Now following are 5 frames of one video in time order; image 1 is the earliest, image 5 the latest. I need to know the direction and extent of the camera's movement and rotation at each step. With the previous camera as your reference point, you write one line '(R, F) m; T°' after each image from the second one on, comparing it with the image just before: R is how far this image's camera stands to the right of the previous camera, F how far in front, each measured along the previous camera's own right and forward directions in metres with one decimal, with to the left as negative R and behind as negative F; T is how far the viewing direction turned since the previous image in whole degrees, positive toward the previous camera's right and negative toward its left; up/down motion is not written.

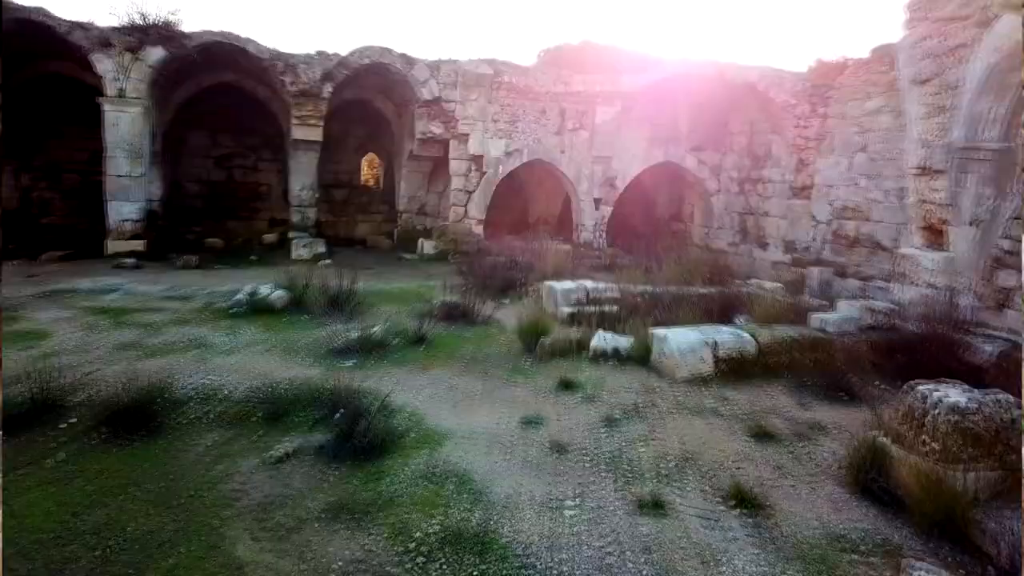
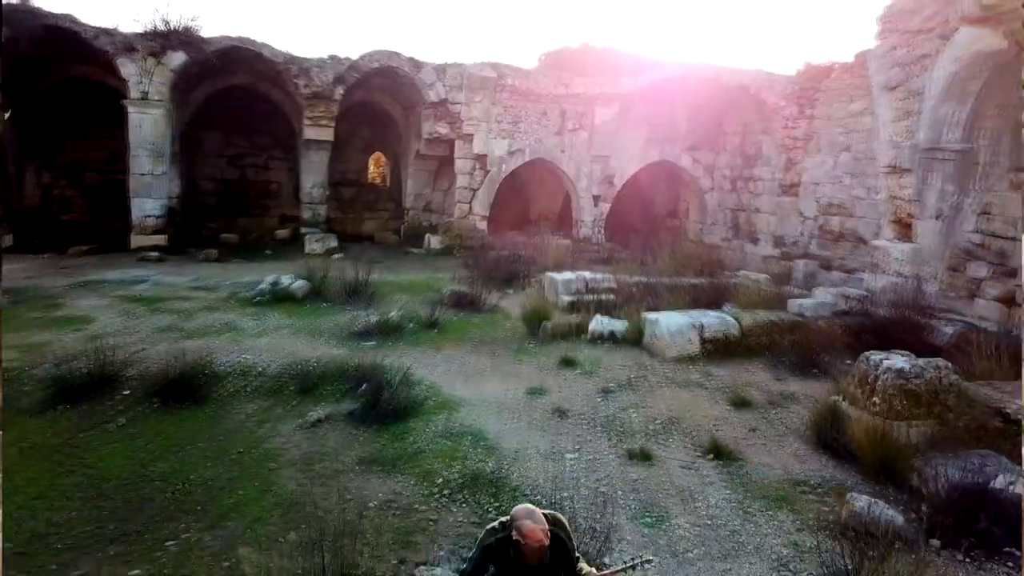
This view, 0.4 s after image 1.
(0.0, -0.4) m; 0°
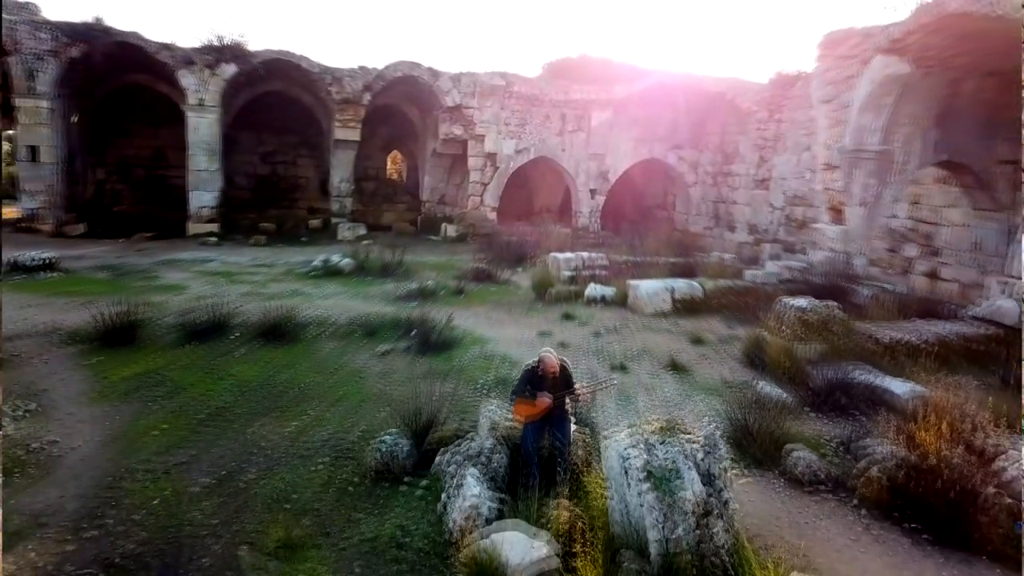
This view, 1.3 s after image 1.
(-0.1, -1.3) m; 0°
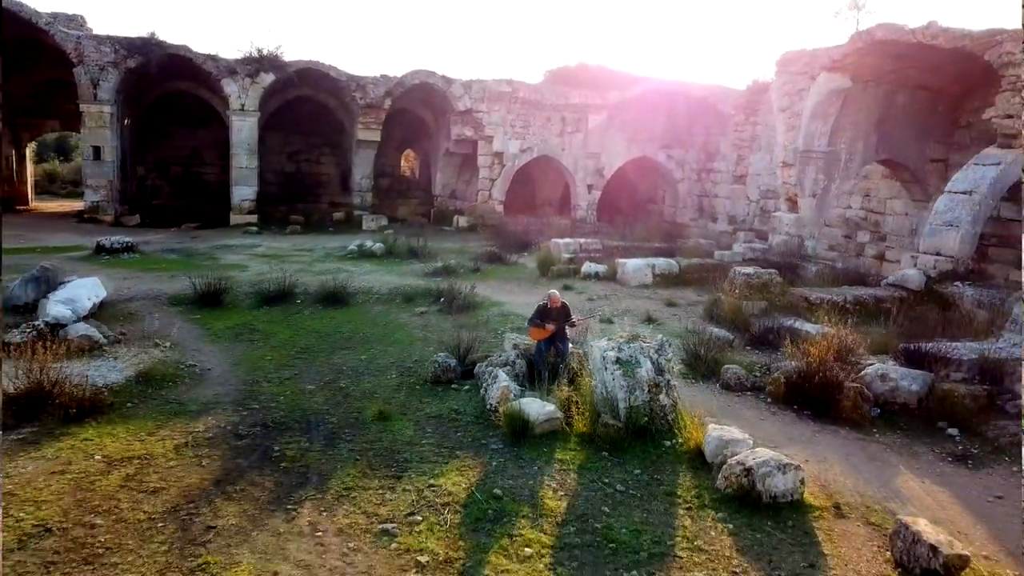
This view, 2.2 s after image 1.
(-0.1, -1.3) m; 0°
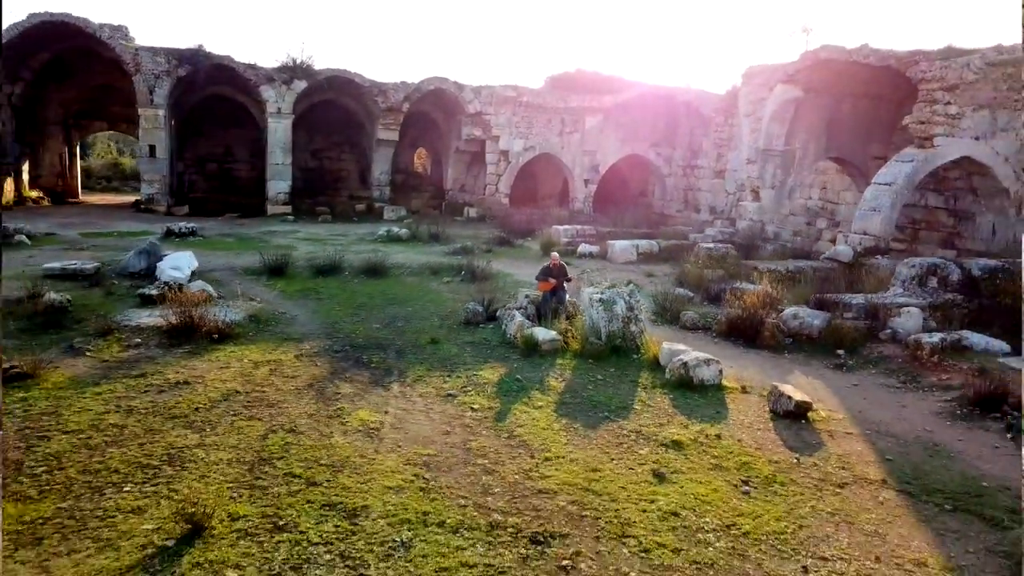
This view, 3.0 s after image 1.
(-0.1, -1.5) m; 0°
